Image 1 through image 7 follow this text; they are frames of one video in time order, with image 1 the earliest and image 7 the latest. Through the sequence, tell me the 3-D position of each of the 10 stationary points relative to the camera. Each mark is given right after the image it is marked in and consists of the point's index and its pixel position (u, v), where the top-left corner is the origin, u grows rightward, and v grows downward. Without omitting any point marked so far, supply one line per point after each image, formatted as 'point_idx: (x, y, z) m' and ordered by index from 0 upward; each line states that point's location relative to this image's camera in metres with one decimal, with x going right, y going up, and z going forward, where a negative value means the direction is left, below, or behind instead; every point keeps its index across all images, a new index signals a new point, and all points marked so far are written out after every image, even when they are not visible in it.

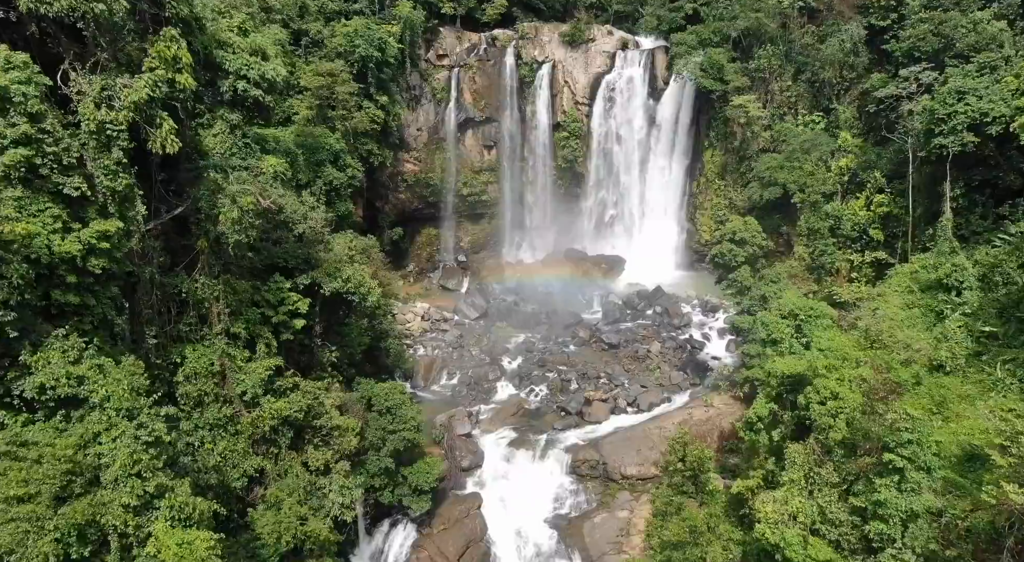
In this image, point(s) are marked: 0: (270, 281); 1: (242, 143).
0: (-6.0, 0.0, +15.5) m
1: (-8.2, +4.2, +18.9) m
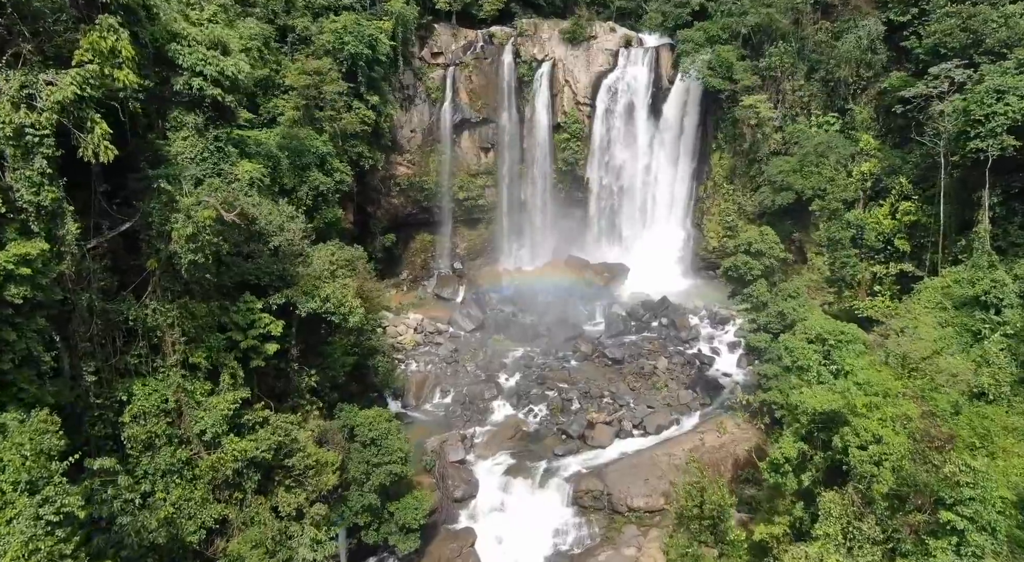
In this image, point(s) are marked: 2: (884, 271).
0: (-6.1, -0.4, +13.9) m
1: (-8.3, +3.7, +17.4) m
2: (+11.5, +0.3, +19.4) m
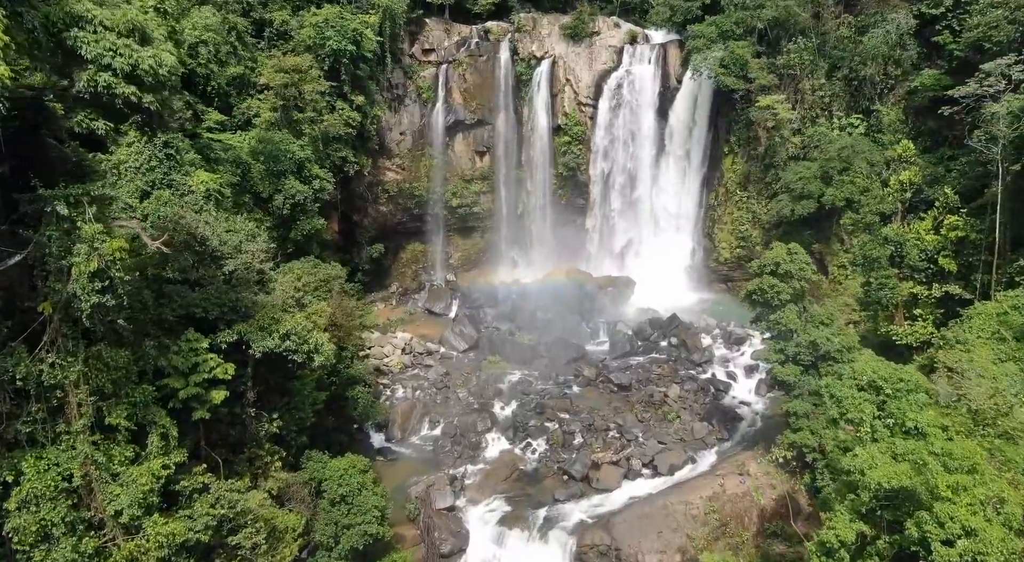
0: (-6.2, -1.1, +11.7) m
1: (-8.5, +3.1, +15.2) m
2: (+11.4, -0.3, +17.2) m
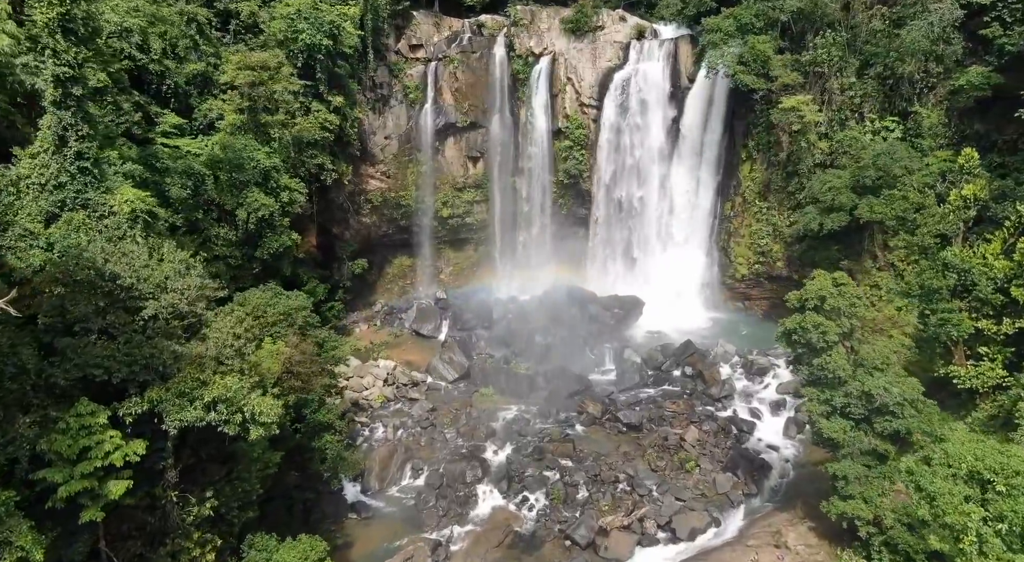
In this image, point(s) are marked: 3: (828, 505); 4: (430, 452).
0: (-6.4, -1.9, +9.0) m
1: (-8.6, +2.3, +12.4) m
2: (+11.2, -1.1, +14.5) m
3: (+7.0, -4.9, +13.7) m
4: (-2.5, -5.3, +19.2) m
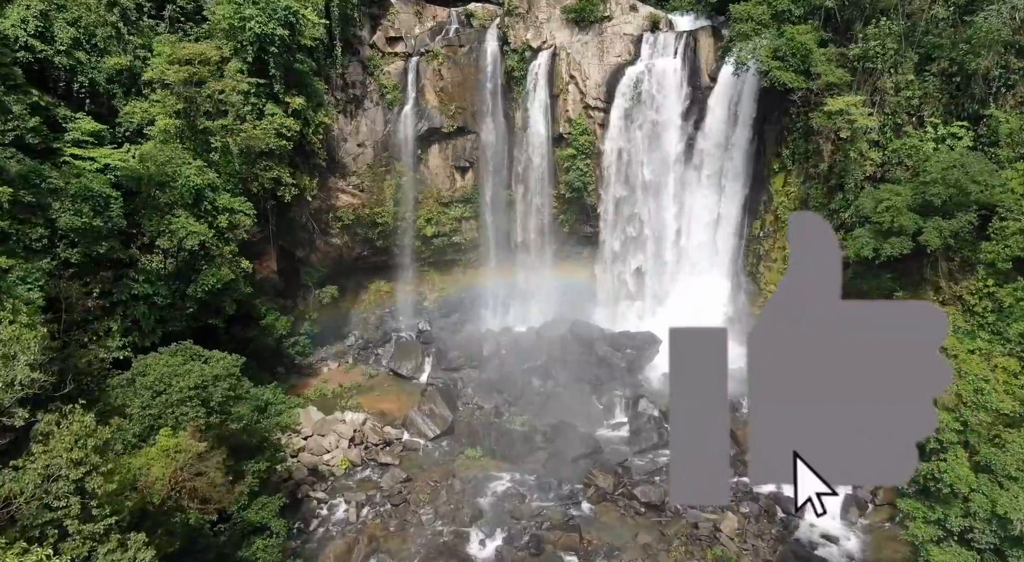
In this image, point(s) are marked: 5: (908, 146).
0: (-6.6, -3.0, +5.1) m
1: (-8.8, +1.1, +8.6) m
2: (+11.0, -2.3, +10.7) m
3: (+6.8, -6.1, +9.9) m
4: (-2.7, -6.4, +15.4) m
5: (+11.8, +4.0, +18.5) m
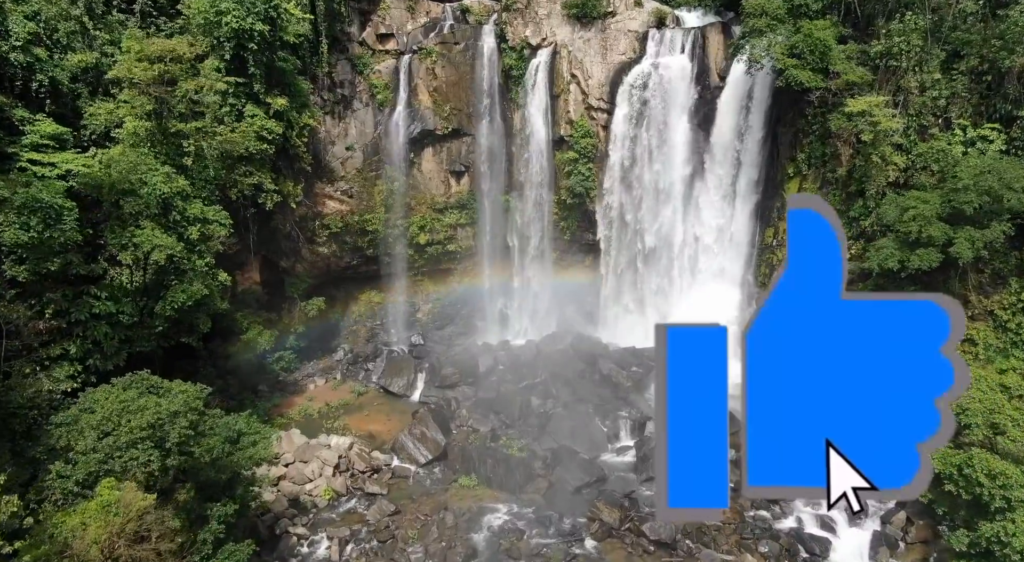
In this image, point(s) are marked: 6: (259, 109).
0: (-6.6, -3.4, +3.8) m
1: (-8.9, +0.7, +7.2) m
2: (+11.0, -2.7, +9.3) m
3: (+6.7, -6.5, +8.5) m
4: (-2.8, -6.8, +14.0) m
5: (+11.7, +3.6, +17.1) m
6: (-7.5, +5.2, +18.6) m
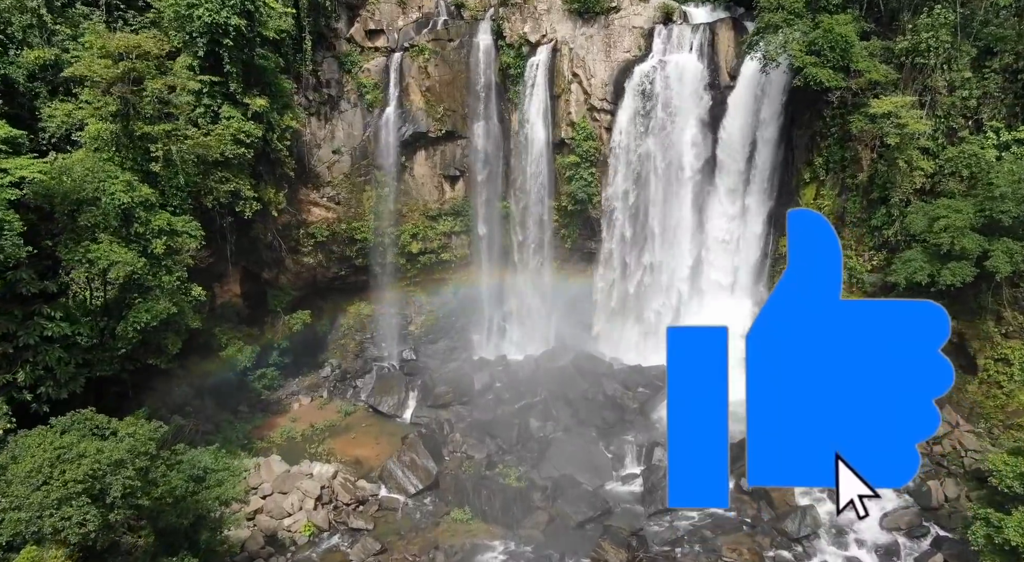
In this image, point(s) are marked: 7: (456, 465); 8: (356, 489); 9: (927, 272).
0: (-6.7, -3.8, +2.4) m
1: (-9.0, +0.3, +5.8) m
2: (+10.9, -3.1, +8.0) m
3: (+6.6, -6.9, +7.2) m
4: (-2.9, -7.2, +12.6) m
5: (+11.6, +3.2, +15.8) m
6: (-7.6, +4.8, +17.3) m
7: (-1.5, -5.0, +17.3) m
8: (-4.1, -5.5, +16.5) m
9: (+10.2, +0.2, +15.2) m
